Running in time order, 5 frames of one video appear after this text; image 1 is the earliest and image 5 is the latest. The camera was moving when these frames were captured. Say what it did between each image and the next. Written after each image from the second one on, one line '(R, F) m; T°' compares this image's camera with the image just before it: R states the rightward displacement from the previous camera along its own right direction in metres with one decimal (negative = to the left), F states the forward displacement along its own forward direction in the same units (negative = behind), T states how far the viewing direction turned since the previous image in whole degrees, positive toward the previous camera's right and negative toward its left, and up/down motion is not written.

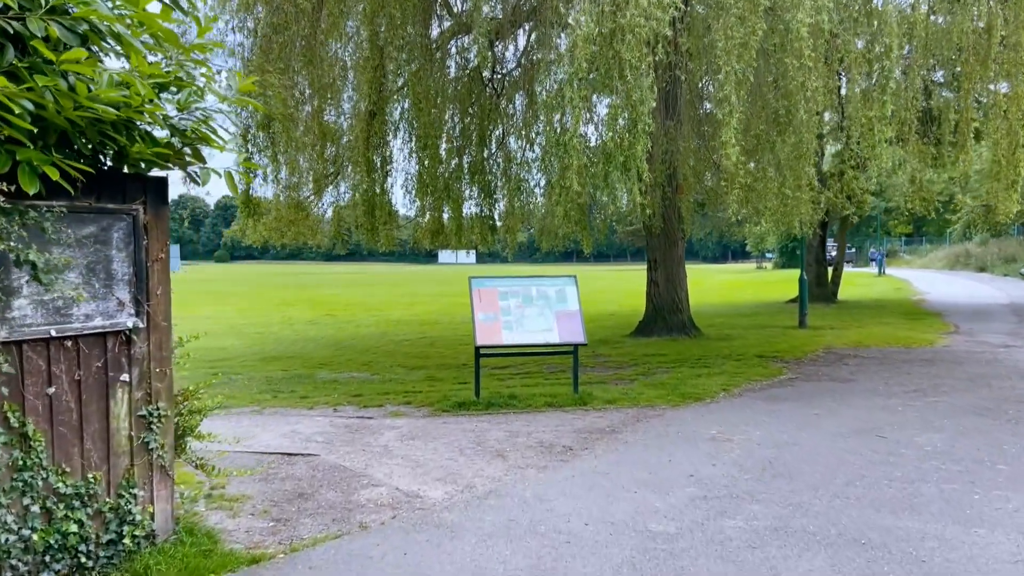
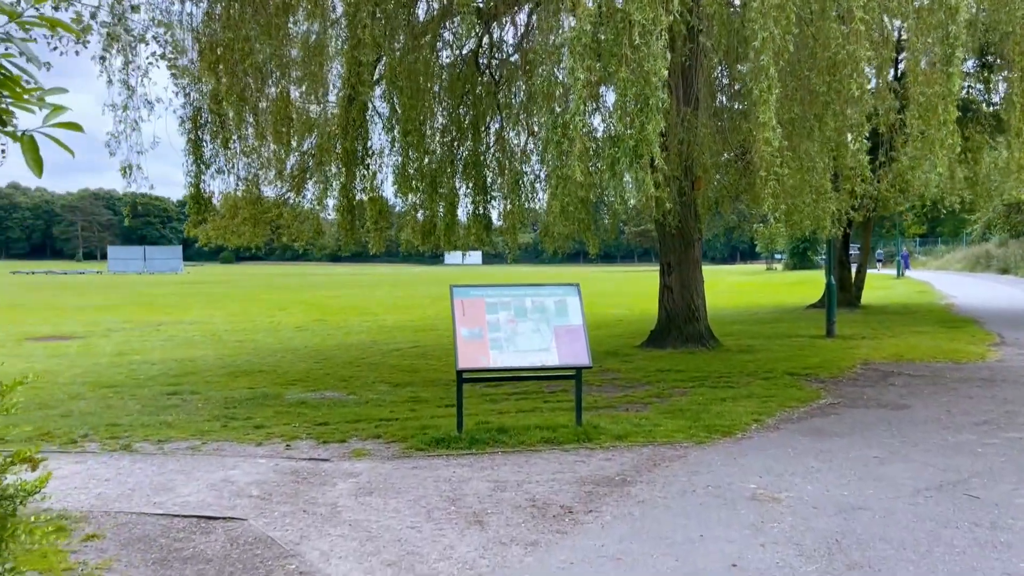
(+0.2, +1.5) m; -1°
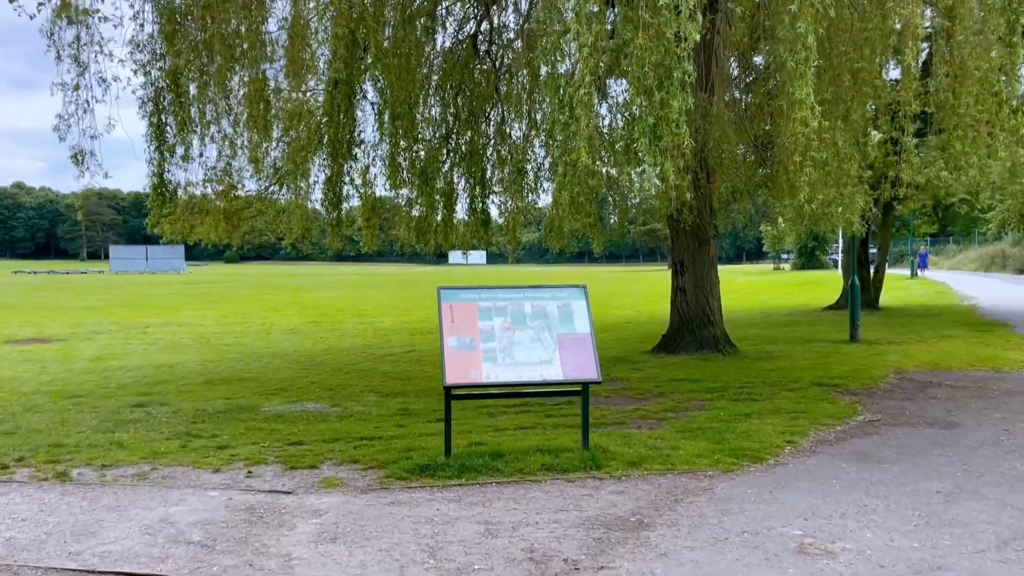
(+0.1, +1.0) m; 0°
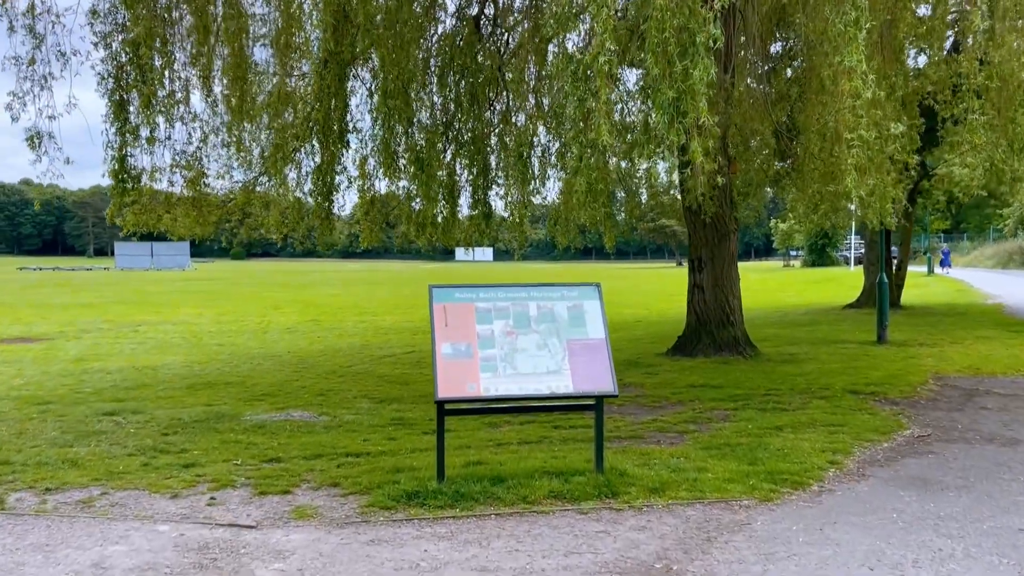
(0.0, +0.9) m; -1°
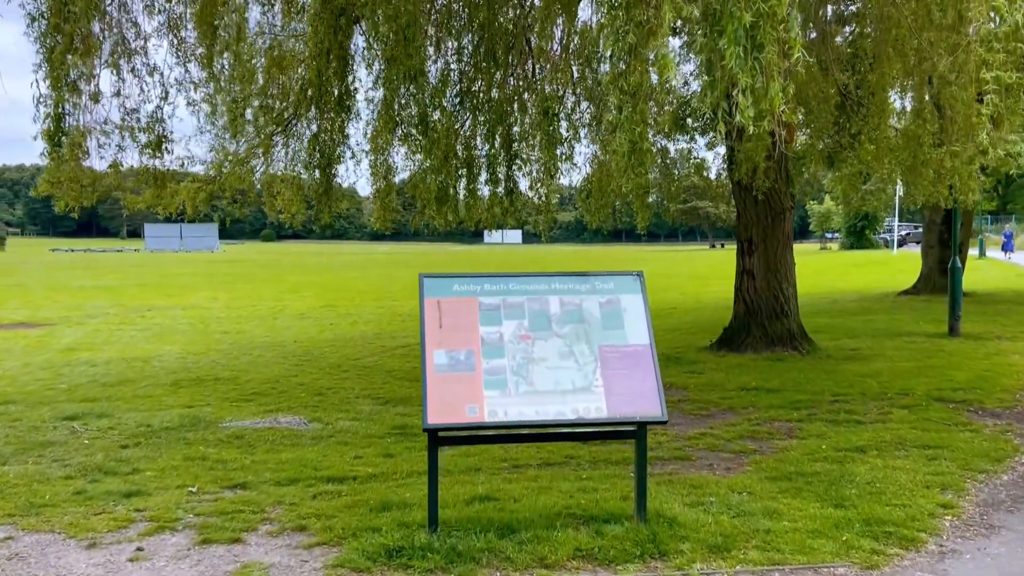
(+0.1, +1.3) m; -2°
